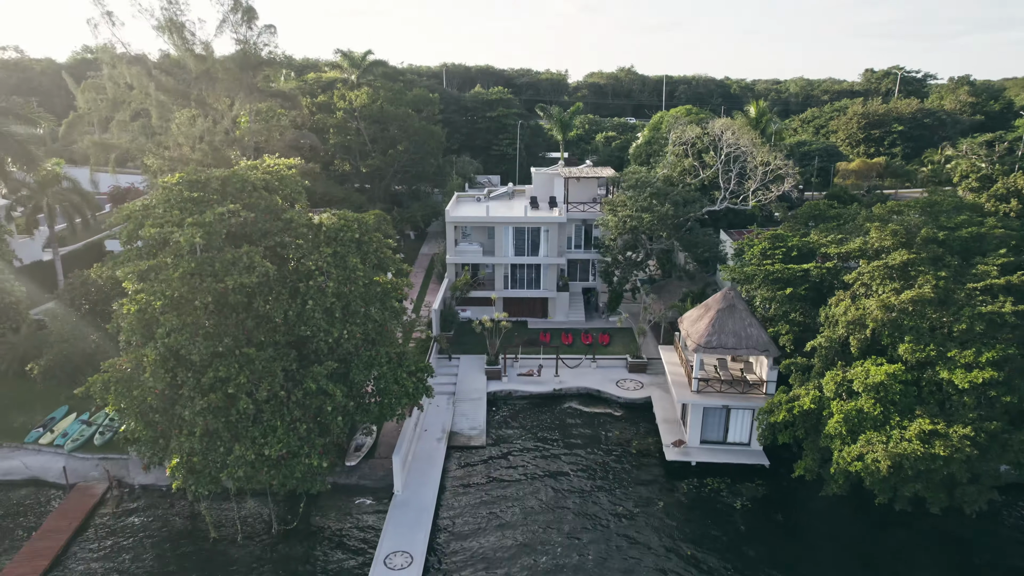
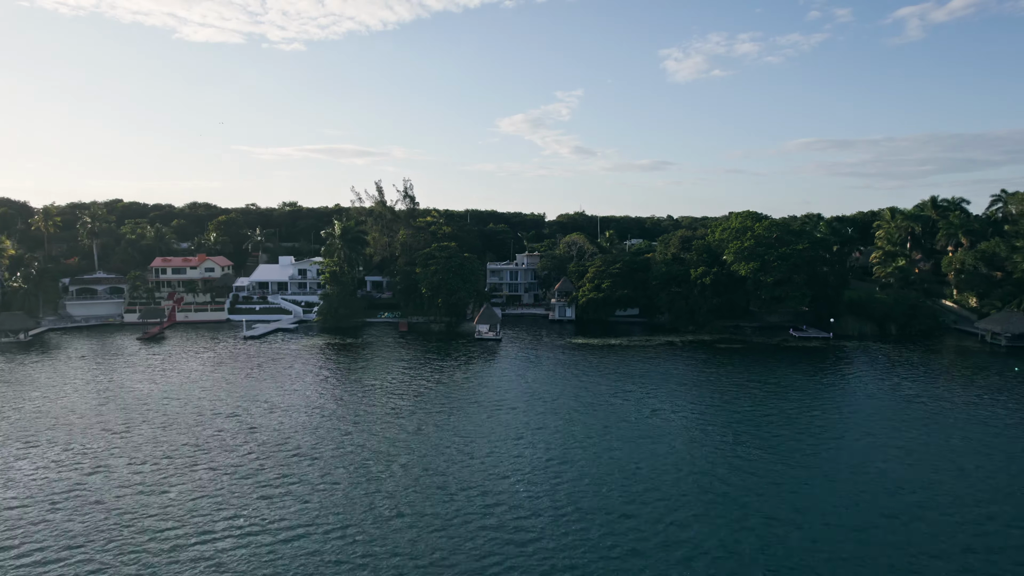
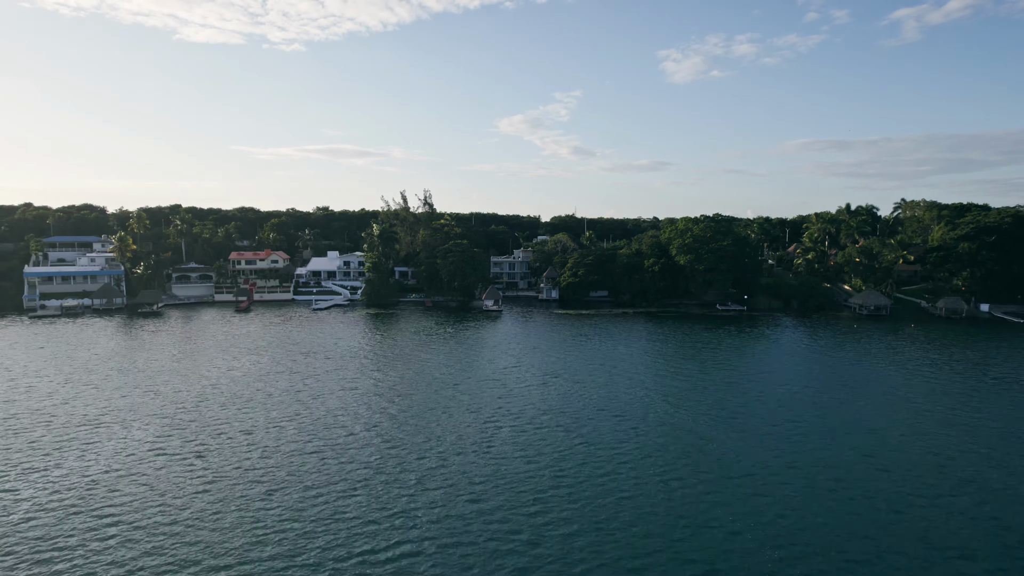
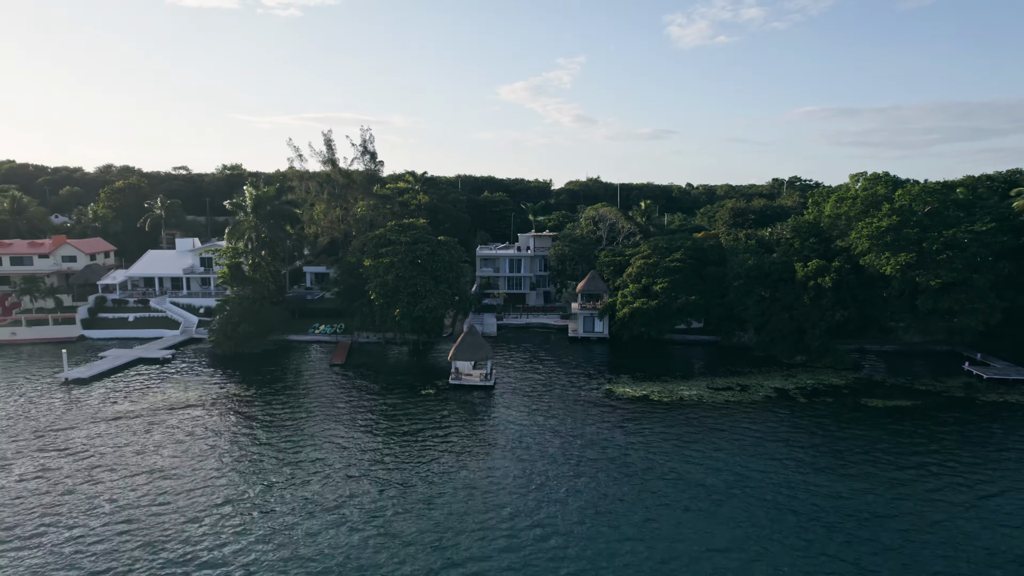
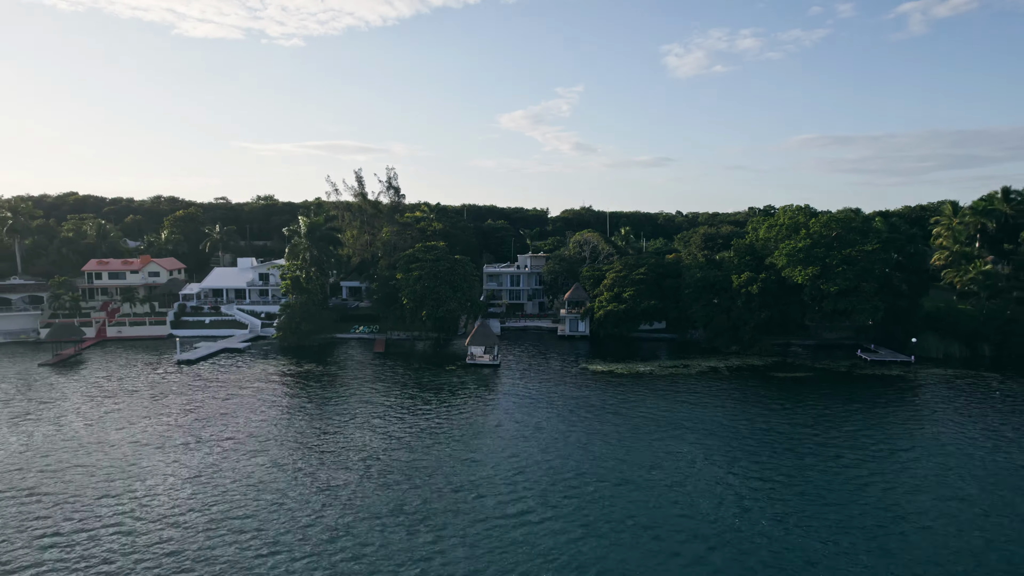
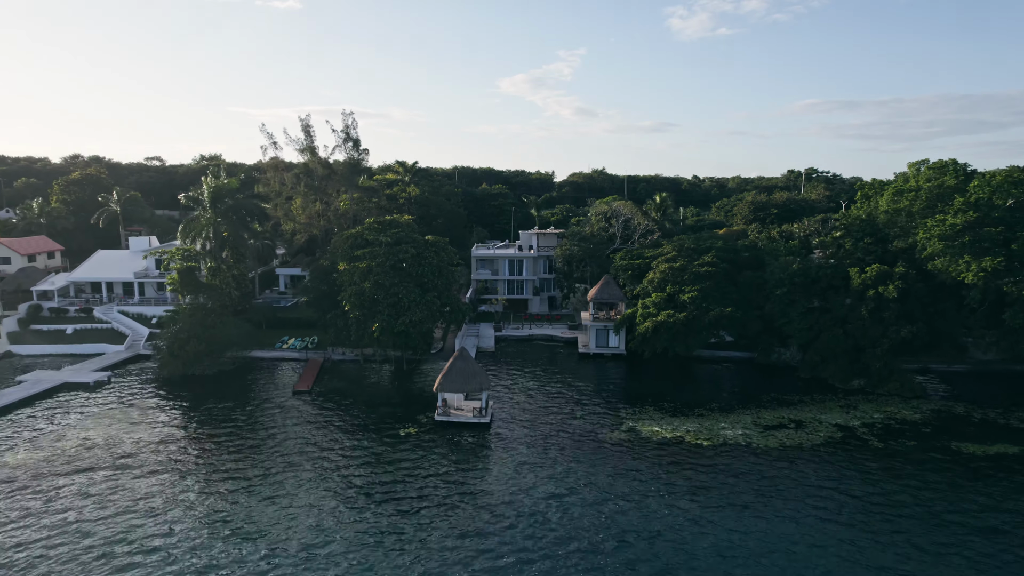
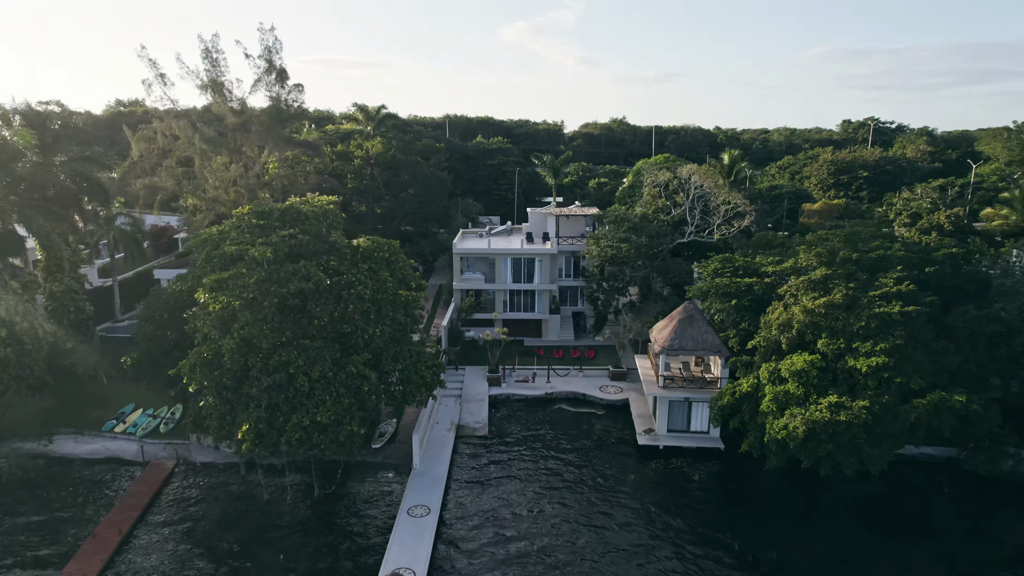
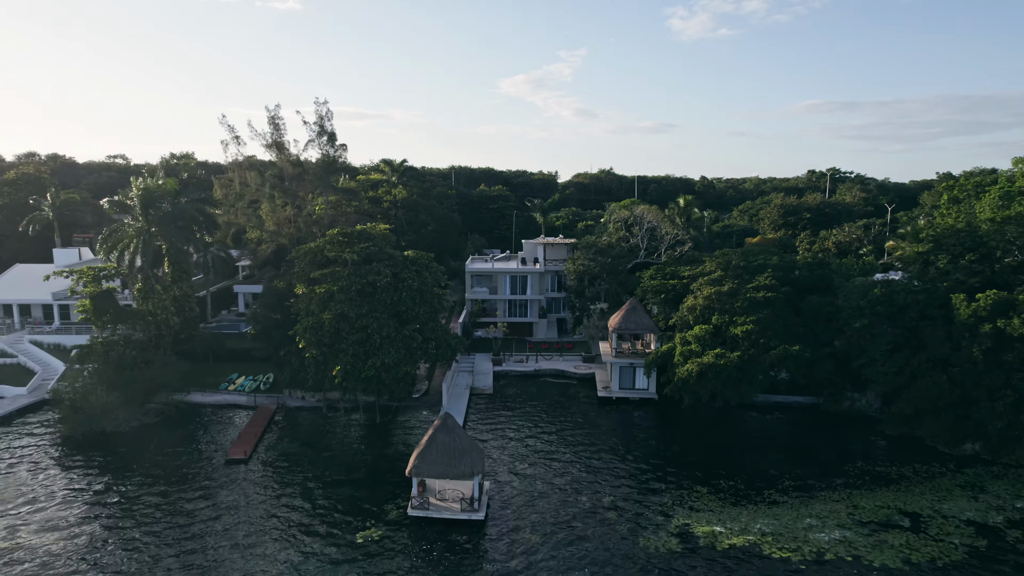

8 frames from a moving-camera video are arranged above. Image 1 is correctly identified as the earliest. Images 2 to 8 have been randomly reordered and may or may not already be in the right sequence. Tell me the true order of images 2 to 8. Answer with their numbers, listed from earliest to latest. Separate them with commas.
7, 8, 6, 4, 5, 2, 3
